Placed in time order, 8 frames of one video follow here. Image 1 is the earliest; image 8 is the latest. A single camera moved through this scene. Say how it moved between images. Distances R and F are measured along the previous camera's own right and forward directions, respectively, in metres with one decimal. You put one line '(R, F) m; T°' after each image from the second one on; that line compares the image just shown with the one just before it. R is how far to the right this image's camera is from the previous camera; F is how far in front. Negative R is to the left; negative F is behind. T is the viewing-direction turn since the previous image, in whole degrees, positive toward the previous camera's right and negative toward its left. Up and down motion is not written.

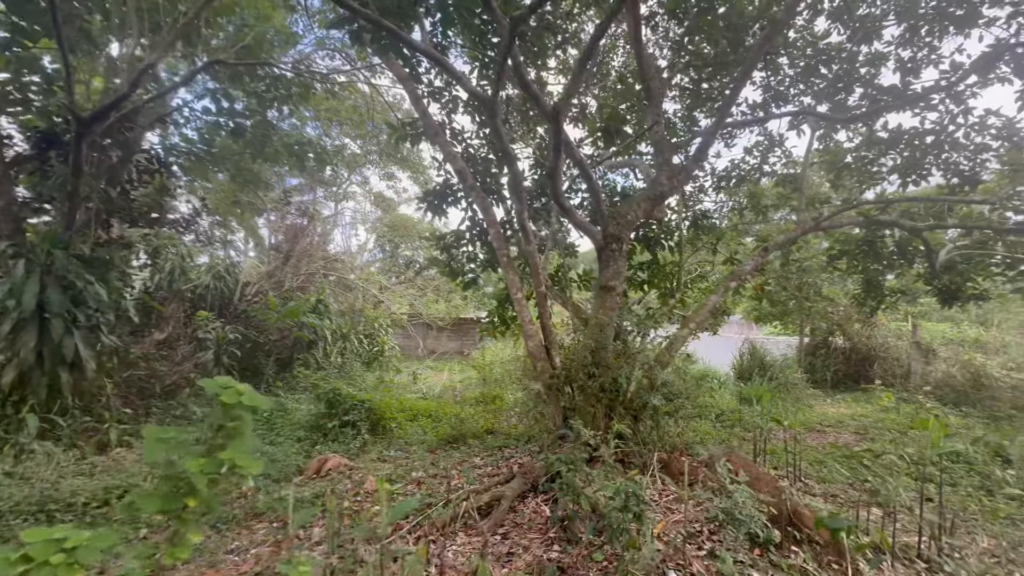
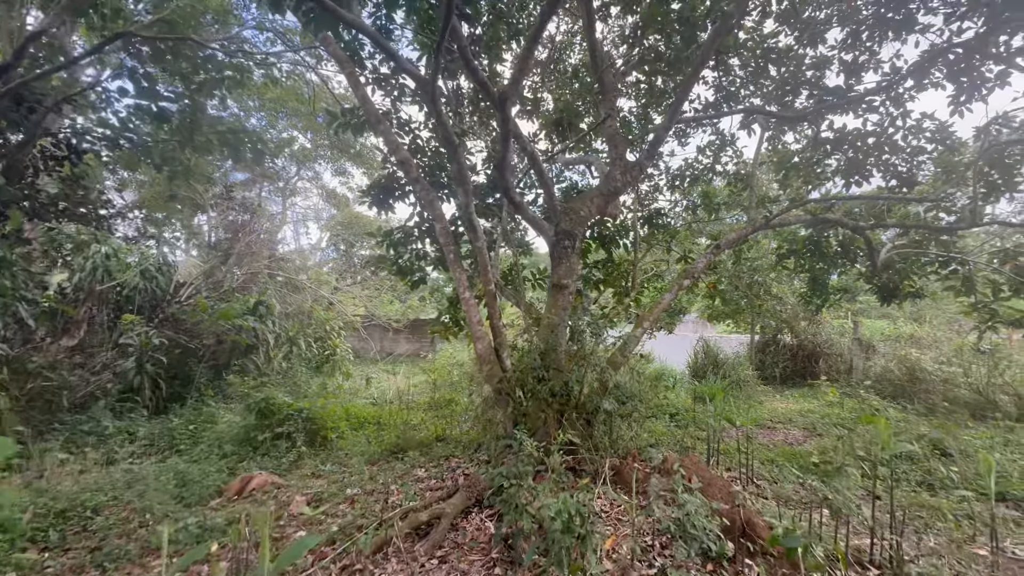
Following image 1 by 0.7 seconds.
(+0.1, +0.2) m; +5°
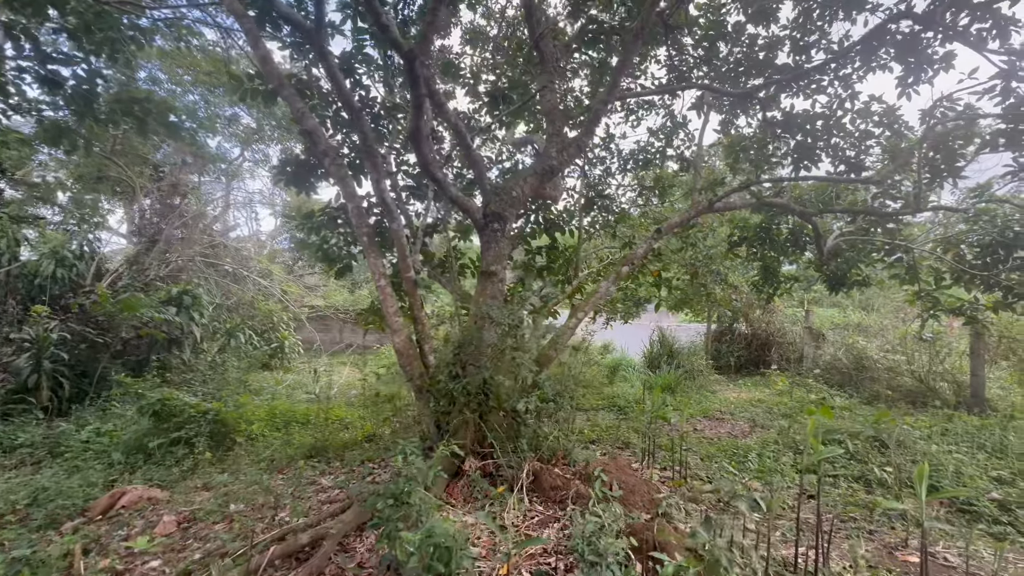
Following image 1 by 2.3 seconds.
(+0.4, +0.3) m; +3°
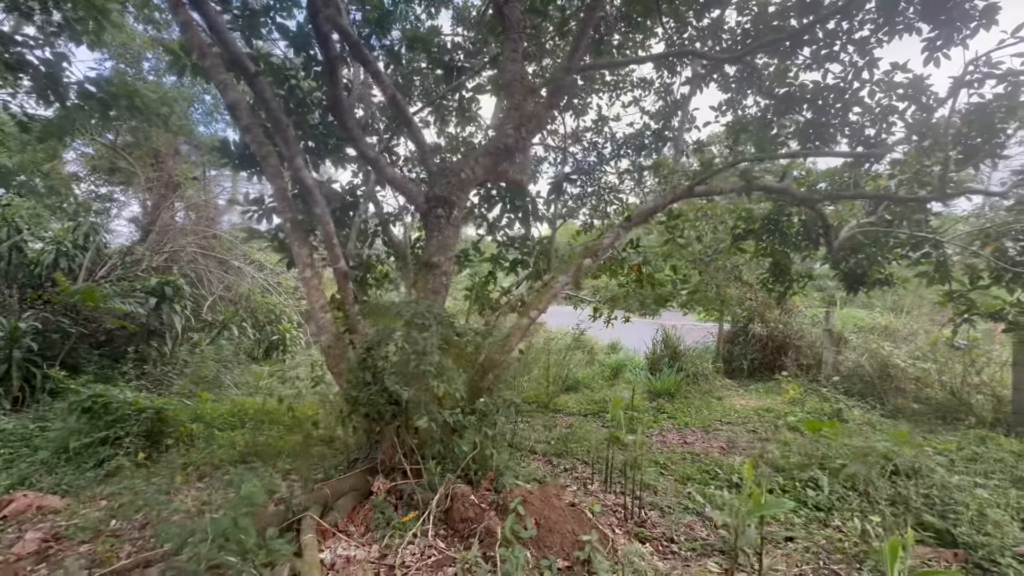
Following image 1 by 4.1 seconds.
(+0.5, +0.4) m; -3°
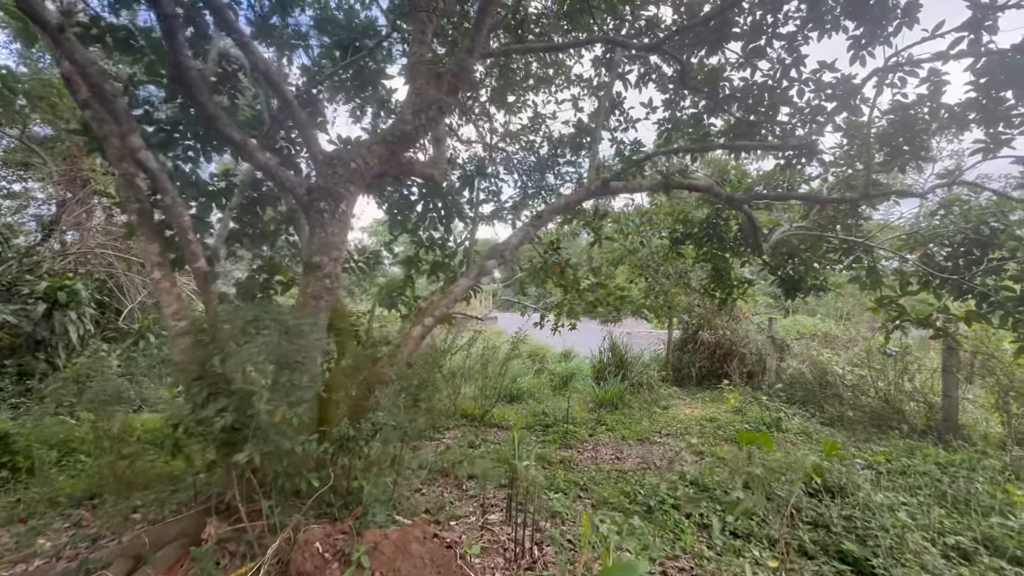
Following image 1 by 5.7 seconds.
(+0.4, +0.3) m; +4°
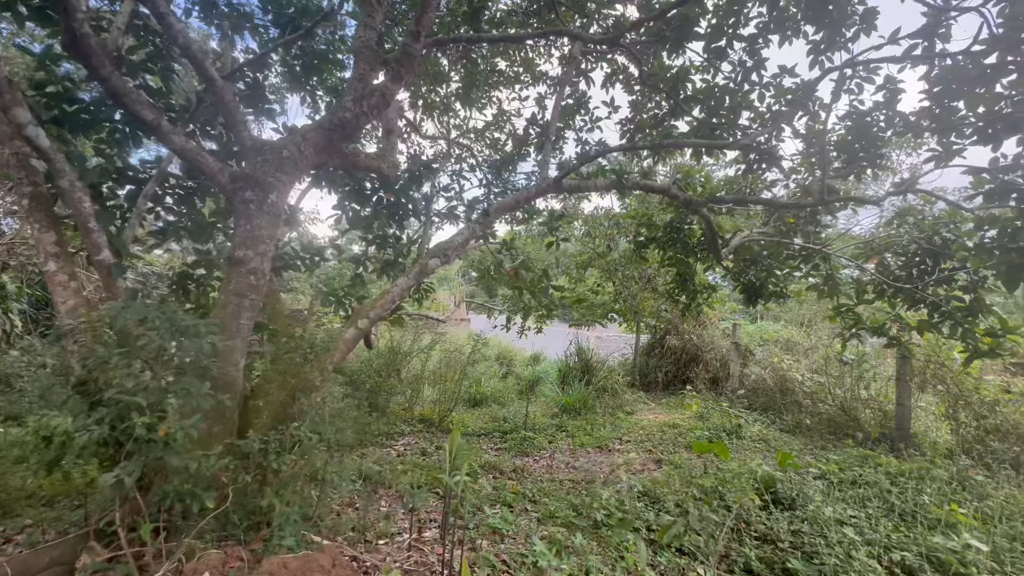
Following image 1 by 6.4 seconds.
(+0.2, +0.1) m; +3°
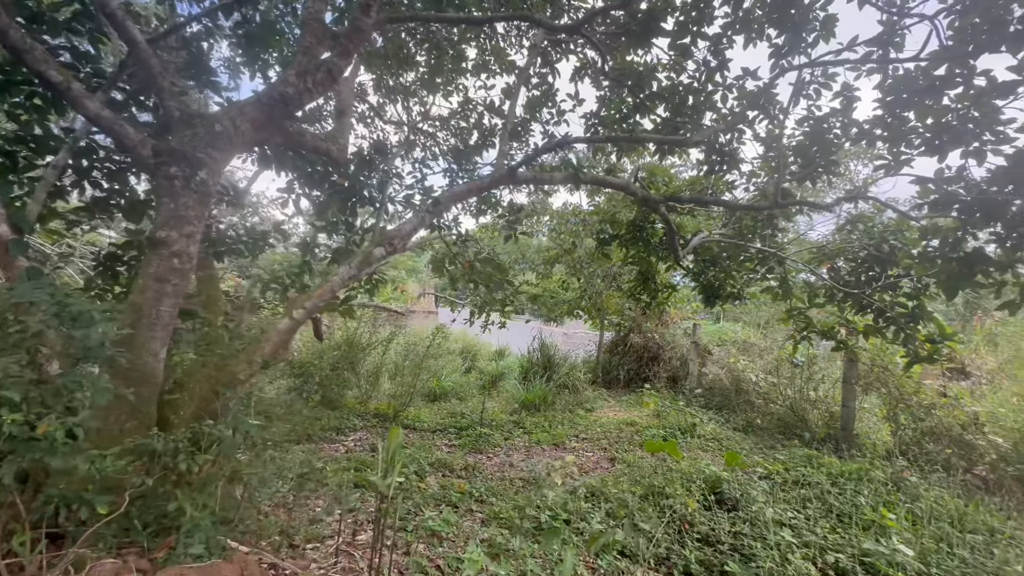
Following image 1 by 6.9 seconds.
(+0.1, +0.1) m; +3°
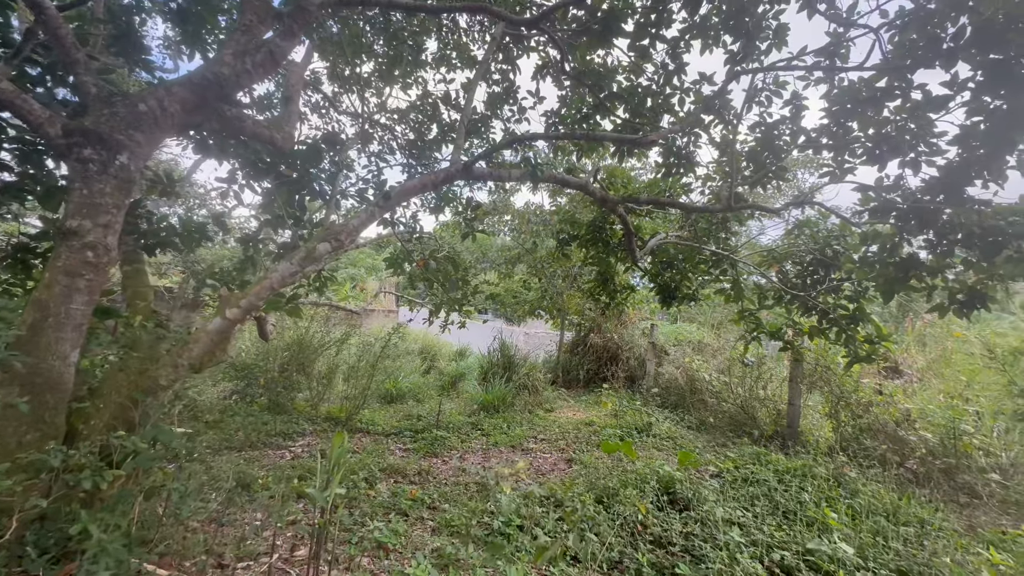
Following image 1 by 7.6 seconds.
(+0.1, +0.1) m; +5°
